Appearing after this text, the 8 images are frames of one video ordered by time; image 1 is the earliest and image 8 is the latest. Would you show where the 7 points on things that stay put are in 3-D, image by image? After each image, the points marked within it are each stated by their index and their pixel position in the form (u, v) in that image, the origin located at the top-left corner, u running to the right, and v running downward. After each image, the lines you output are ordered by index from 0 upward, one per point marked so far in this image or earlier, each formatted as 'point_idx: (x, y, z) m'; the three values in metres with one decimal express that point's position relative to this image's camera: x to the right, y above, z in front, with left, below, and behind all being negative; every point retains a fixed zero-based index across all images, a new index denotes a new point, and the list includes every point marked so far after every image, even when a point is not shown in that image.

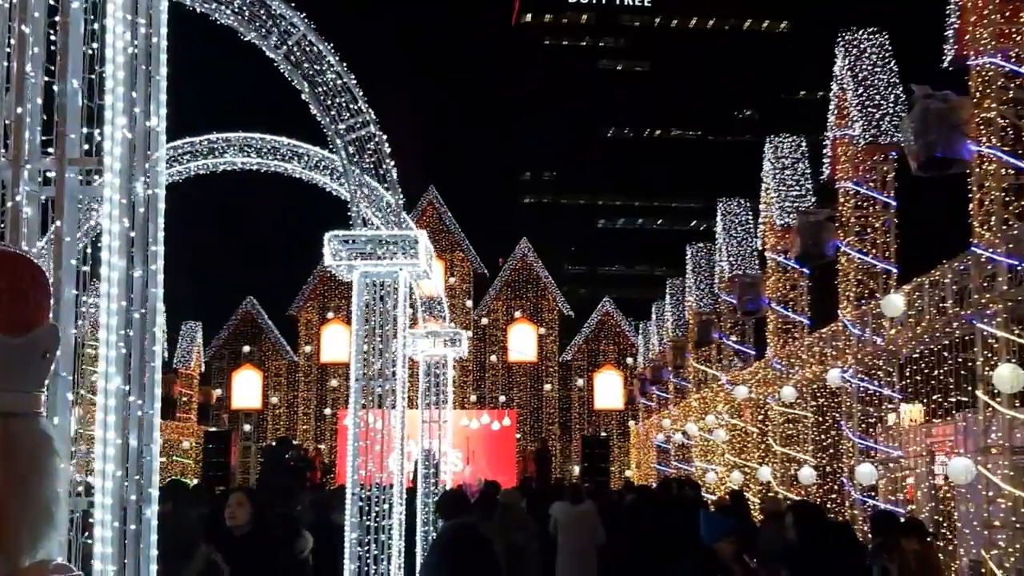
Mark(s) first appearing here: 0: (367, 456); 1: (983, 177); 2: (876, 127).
0: (-1.5, -1.7, +10.0) m
1: (+5.0, +1.1, +10.7) m
2: (+5.3, +2.3, +14.6) m
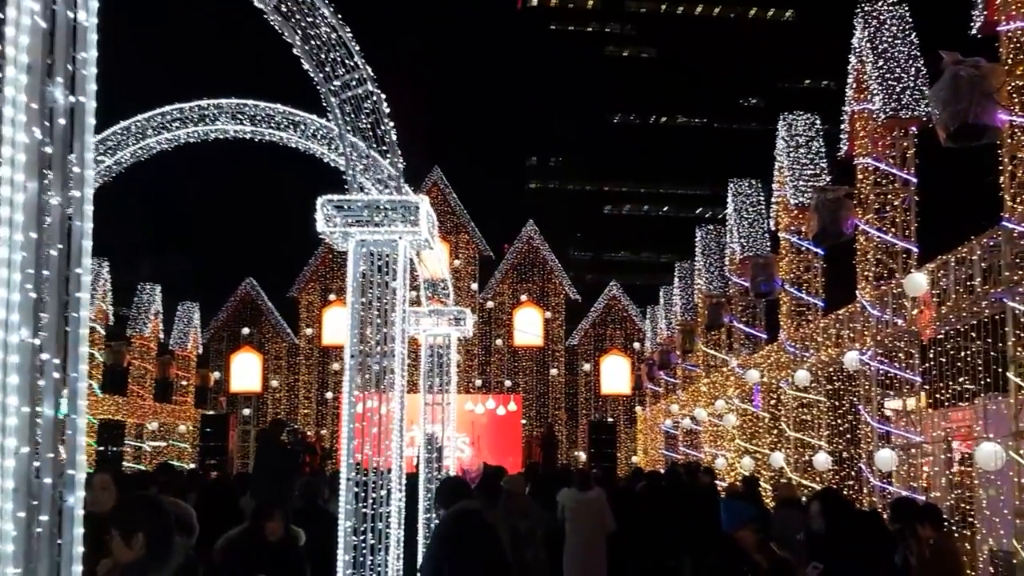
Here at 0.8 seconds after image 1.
0: (-1.4, -1.4, +9.5) m
1: (+5.0, +1.4, +10.2) m
2: (+5.3, +2.6, +14.1) m
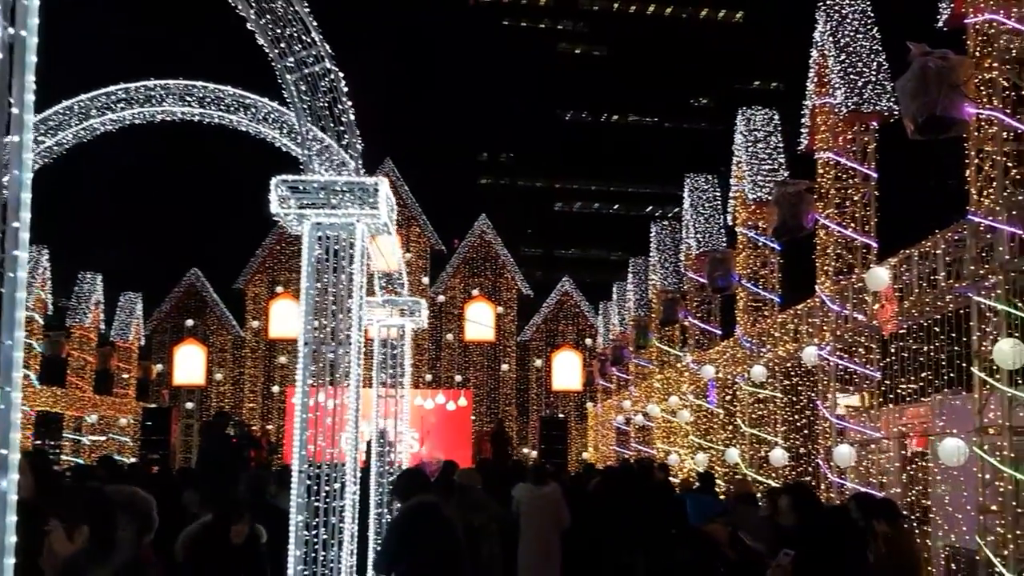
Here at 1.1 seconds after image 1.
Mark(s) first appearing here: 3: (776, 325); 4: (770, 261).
0: (-1.8, -1.3, +9.1) m
1: (+4.7, +1.4, +10.1) m
2: (+4.8, +2.7, +14.0) m
3: (+4.3, -0.6, +16.6) m
4: (+4.9, +0.5, +19.1) m
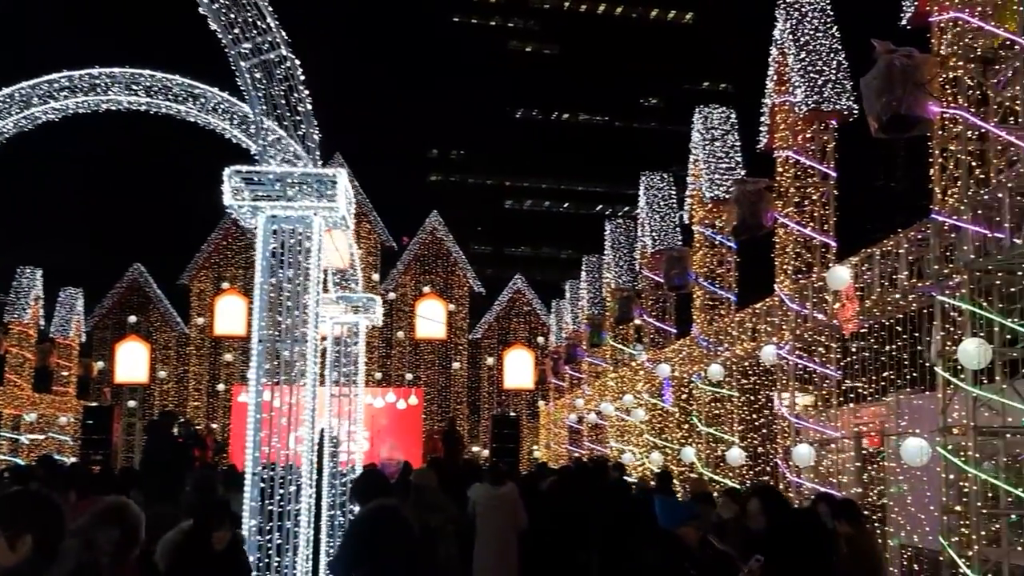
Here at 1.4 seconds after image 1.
0: (-2.1, -1.3, +8.8) m
1: (+4.3, +1.4, +10.1) m
2: (+4.2, +2.7, +13.9) m
3: (+3.6, -0.6, +16.6) m
4: (+4.0, +0.5, +19.1) m
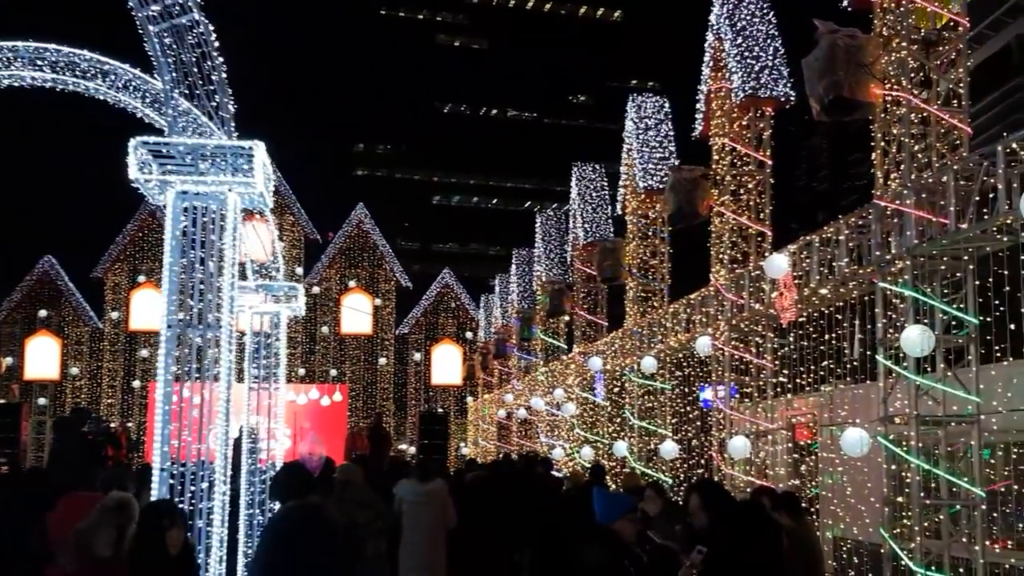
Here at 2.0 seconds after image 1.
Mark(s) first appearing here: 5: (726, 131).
0: (-2.7, -1.1, +8.1) m
1: (+3.6, +1.5, +9.8) m
2: (+3.3, +2.8, +13.7) m
3: (+2.5, -0.4, +16.3) m
4: (+2.7, +0.7, +18.9) m
5: (+3.0, +2.2, +14.2) m
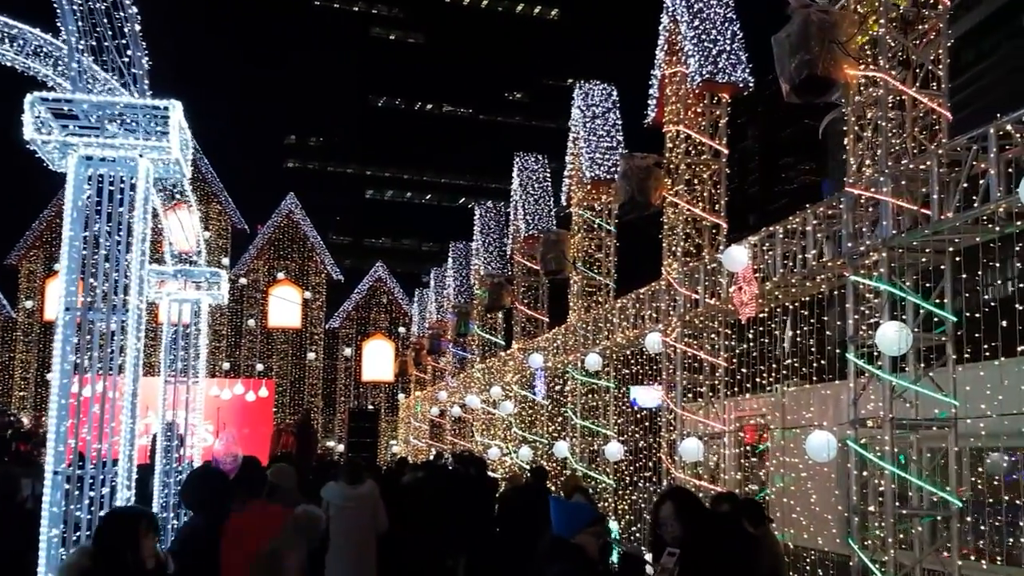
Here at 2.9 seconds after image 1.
0: (-3.0, -1.0, +7.1) m
1: (+3.2, +1.6, +9.2) m
2: (+2.6, +2.9, +13.1) m
3: (+1.5, -0.3, +15.6) m
4: (+1.7, +0.8, +18.2) m
5: (+2.2, +2.3, +13.5) m
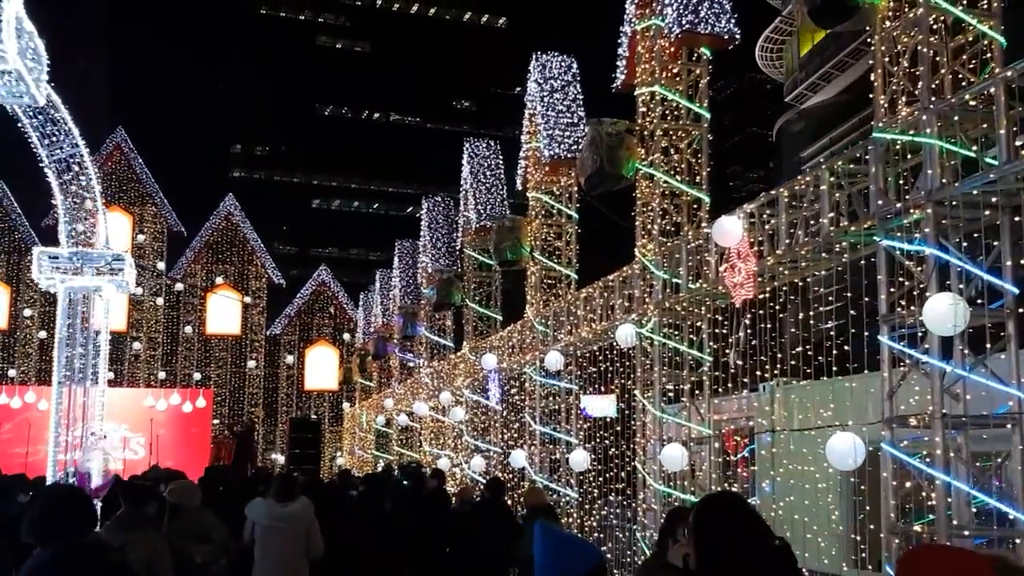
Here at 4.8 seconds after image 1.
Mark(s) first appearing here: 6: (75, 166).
0: (-3.3, -0.7, +5.1) m
1: (+2.8, +1.8, +7.6) m
2: (+2.0, +3.1, +11.4) m
3: (+0.9, -0.2, +13.8) m
4: (+0.9, +0.9, +16.4) m
5: (+1.7, +2.5, +11.8) m
6: (-4.8, +1.3, +11.1) m
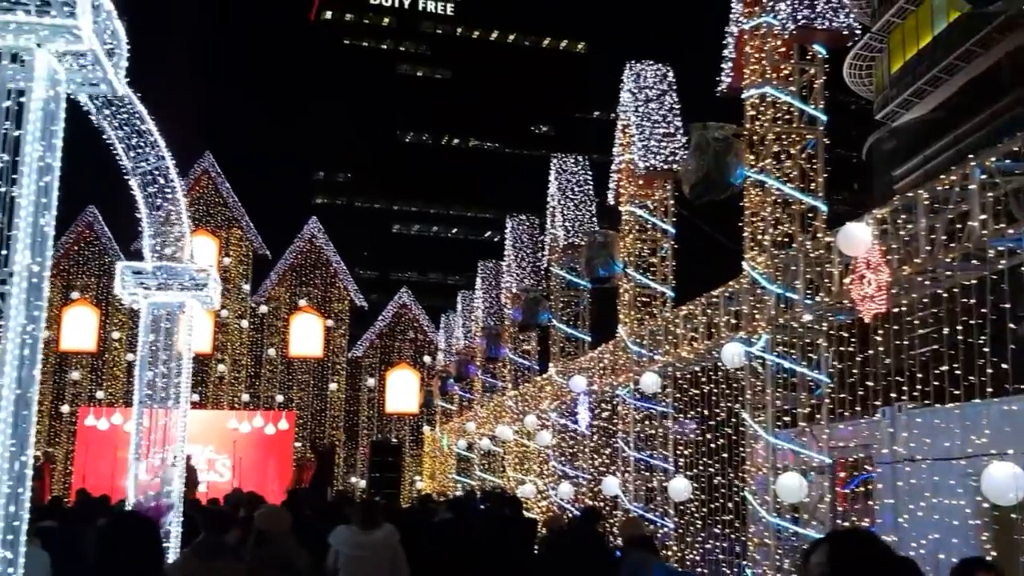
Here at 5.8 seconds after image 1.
0: (-2.7, -0.7, +4.6) m
1: (+3.6, +1.8, +6.7) m
2: (+3.1, +2.9, +10.6) m
3: (+2.1, -0.4, +13.0) m
4: (+2.3, +0.6, +15.7) m
5: (+2.8, +2.3, +11.0) m
6: (-3.8, +1.2, +10.8) m
